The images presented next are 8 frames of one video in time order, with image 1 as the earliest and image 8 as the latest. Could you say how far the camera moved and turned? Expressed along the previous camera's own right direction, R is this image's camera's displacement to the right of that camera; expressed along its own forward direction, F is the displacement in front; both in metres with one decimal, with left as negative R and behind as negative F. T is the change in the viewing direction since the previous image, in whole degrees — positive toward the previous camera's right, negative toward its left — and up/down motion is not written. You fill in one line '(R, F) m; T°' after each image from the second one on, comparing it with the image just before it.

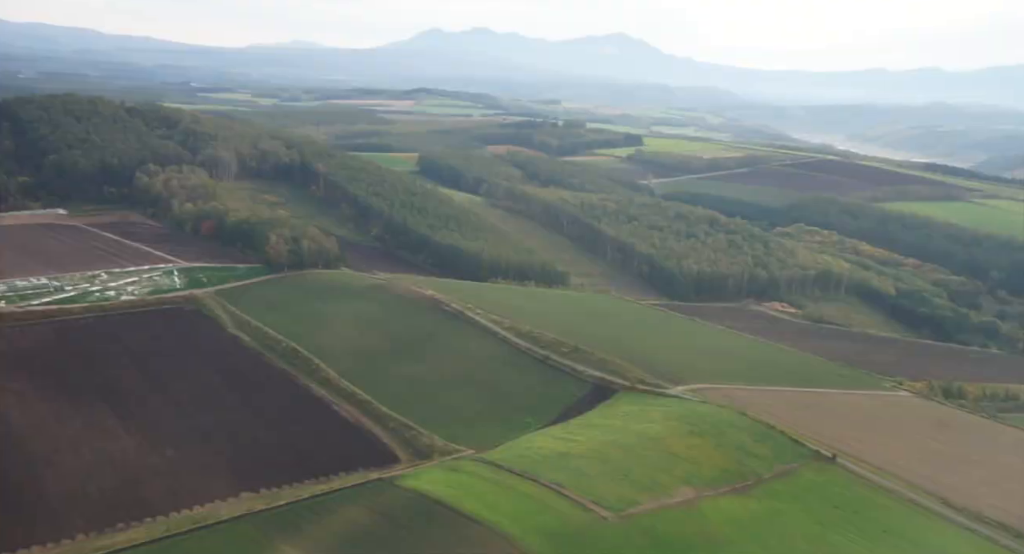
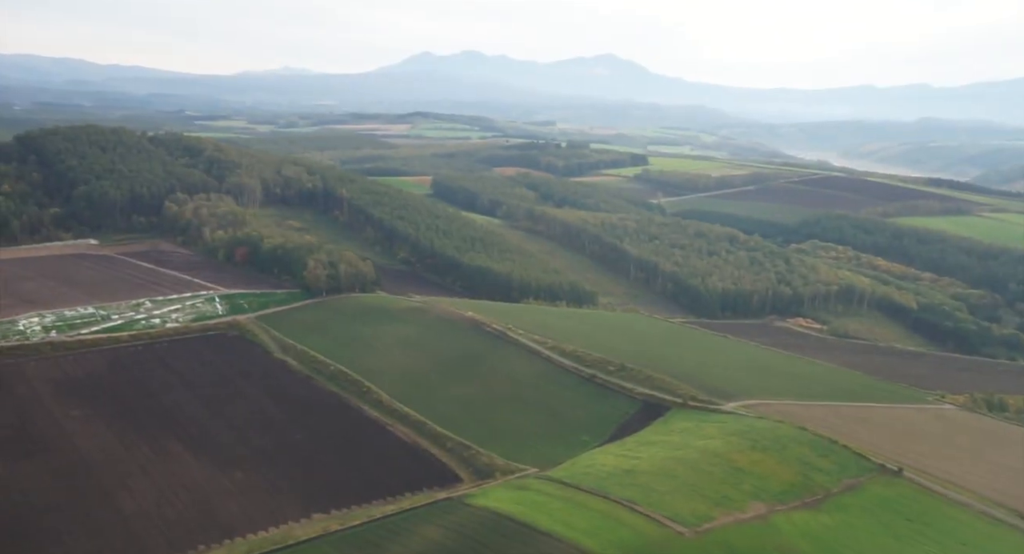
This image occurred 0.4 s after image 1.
(-1.5, -0.3) m; -1°
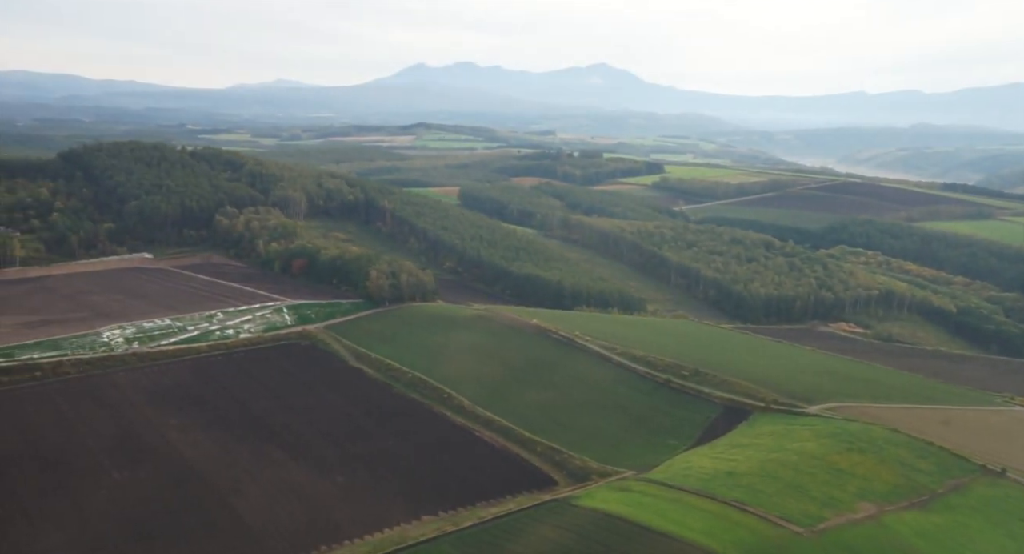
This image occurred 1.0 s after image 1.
(-2.4, -0.5) m; -1°
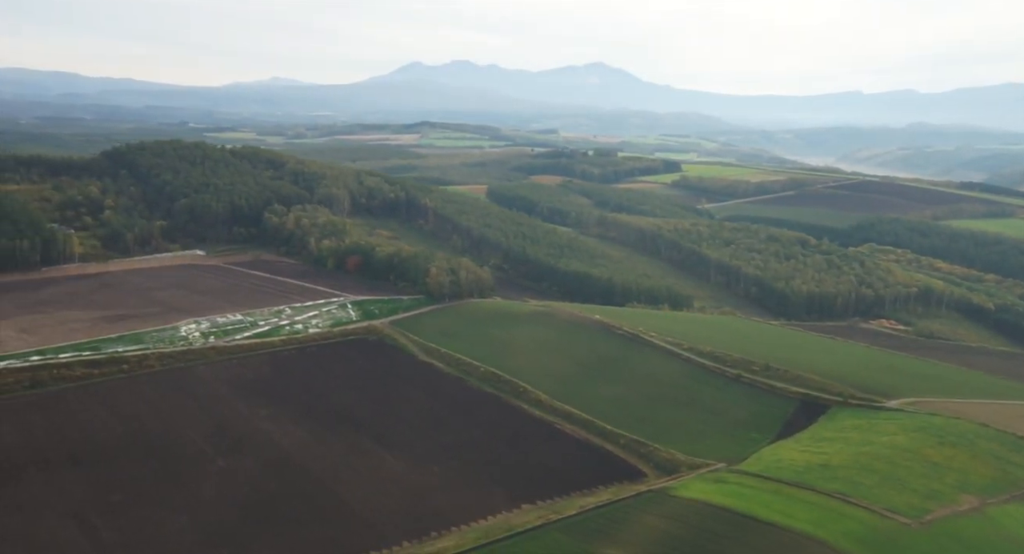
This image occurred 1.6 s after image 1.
(-2.3, -0.5) m; -1°
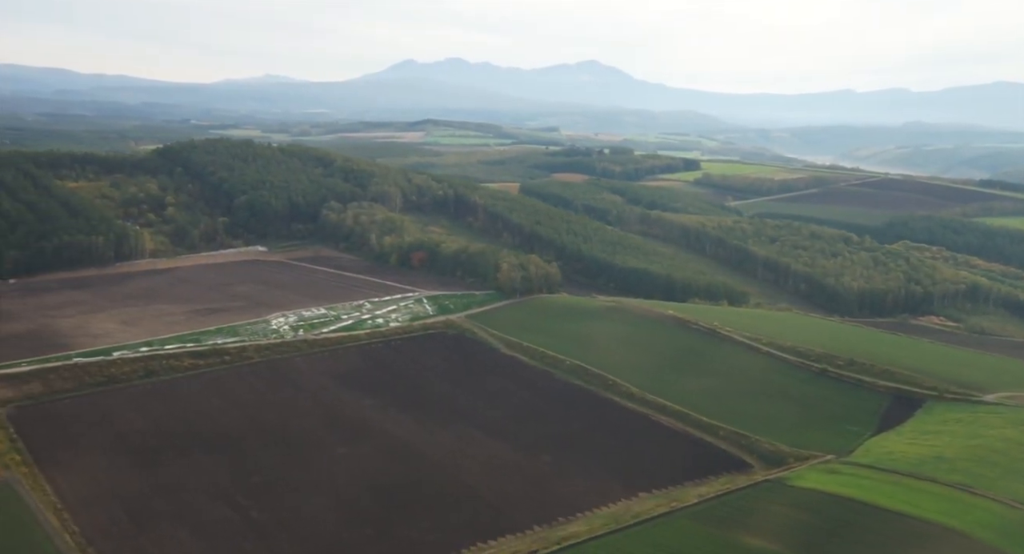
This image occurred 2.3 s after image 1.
(-2.9, -0.7) m; -2°
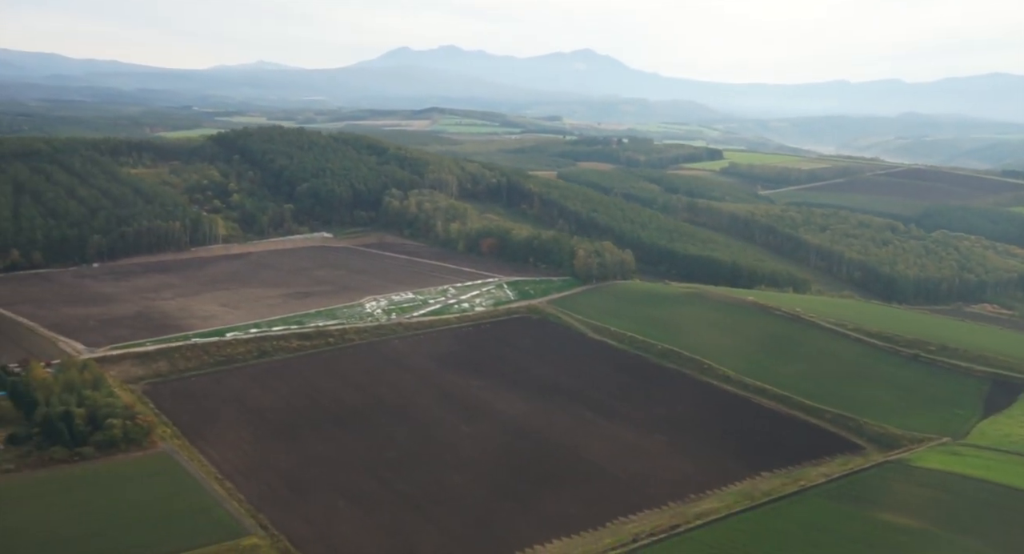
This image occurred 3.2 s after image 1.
(-3.1, -0.7) m; -2°
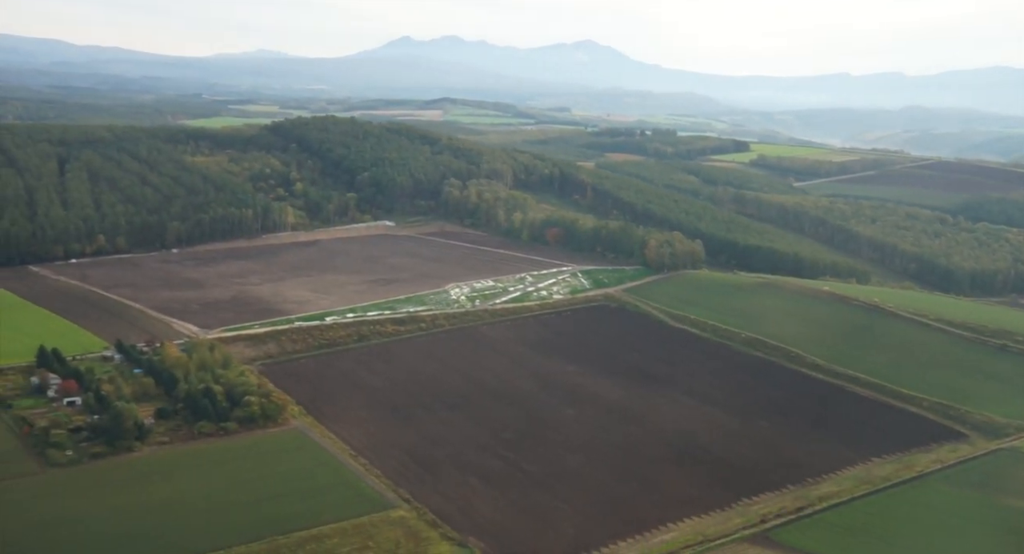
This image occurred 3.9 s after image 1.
(-2.7, -0.7) m; -2°
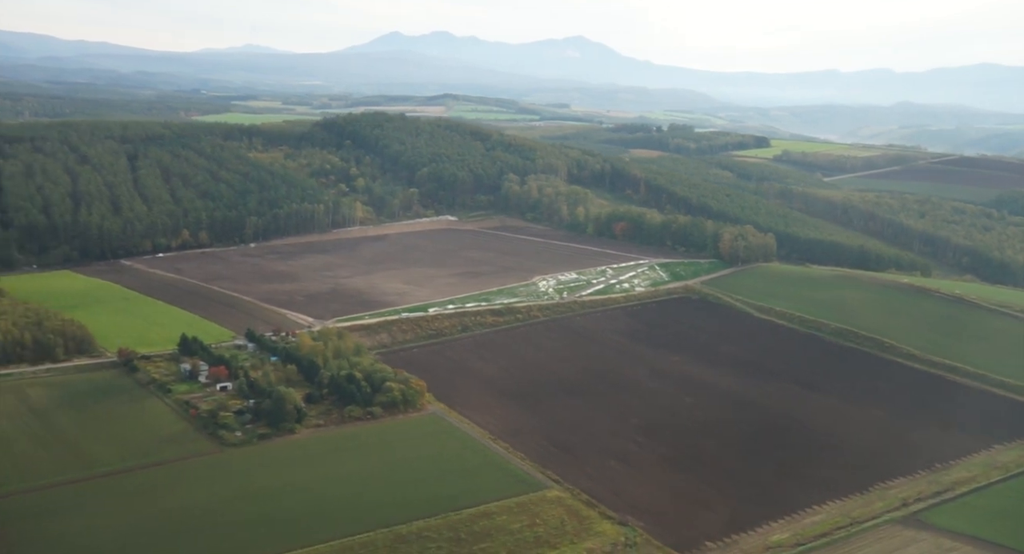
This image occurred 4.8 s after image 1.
(-3.2, -0.8) m; -2°
